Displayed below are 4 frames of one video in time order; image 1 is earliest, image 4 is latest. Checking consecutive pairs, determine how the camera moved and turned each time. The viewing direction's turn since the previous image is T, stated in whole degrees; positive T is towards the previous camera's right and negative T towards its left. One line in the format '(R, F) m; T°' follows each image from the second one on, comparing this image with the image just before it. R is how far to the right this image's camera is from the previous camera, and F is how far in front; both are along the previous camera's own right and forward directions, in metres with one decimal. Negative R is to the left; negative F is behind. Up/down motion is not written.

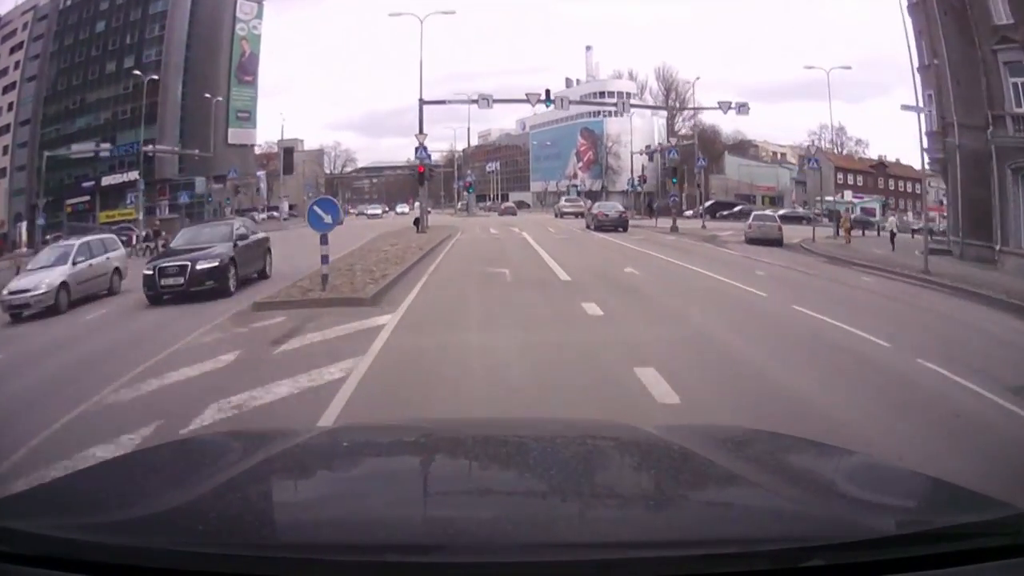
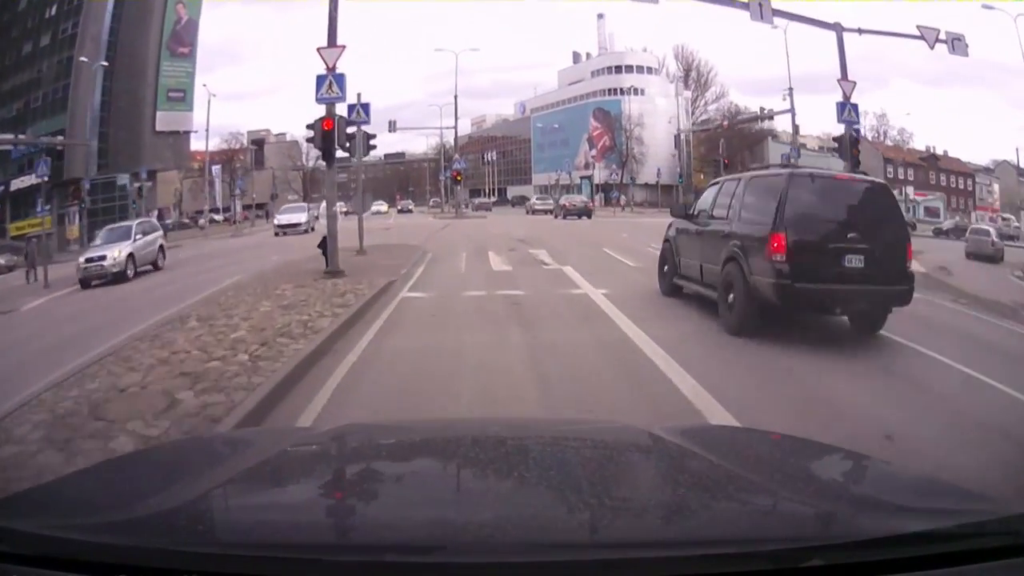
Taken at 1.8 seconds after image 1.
(-0.1, +2.9) m; 0°
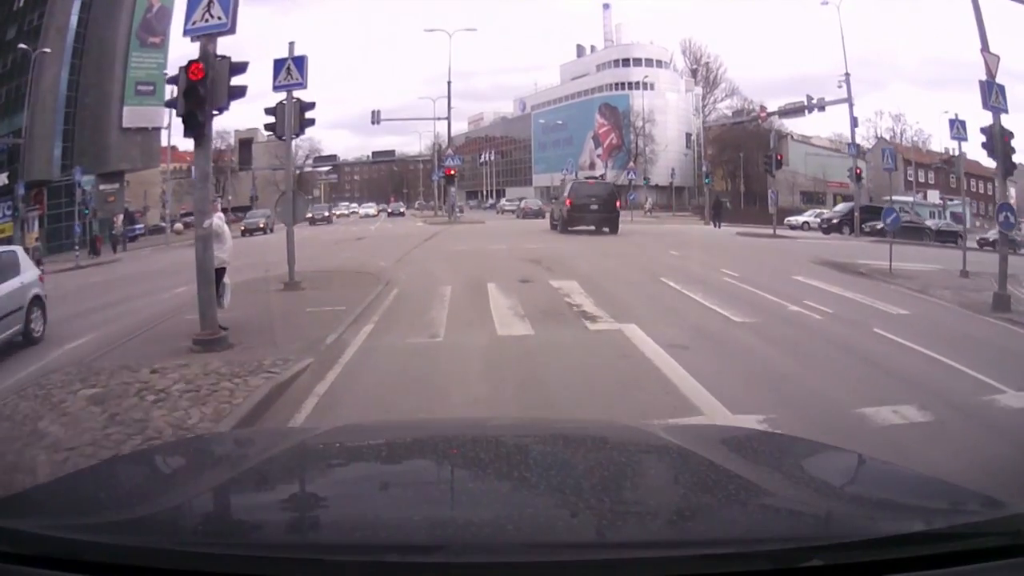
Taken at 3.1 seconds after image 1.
(0.0, +1.0) m; 0°
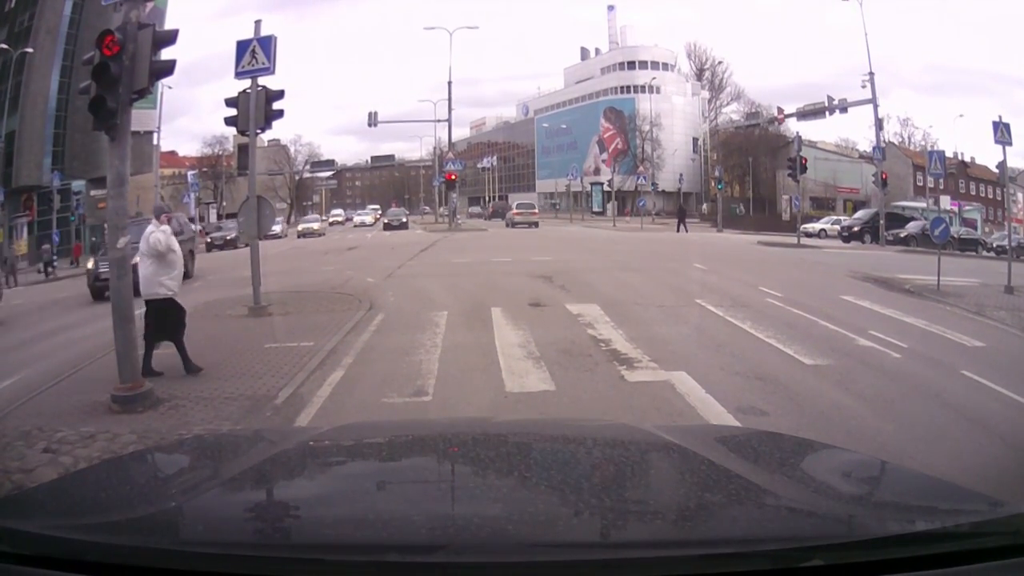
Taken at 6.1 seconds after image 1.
(0.0, +0.3) m; 0°
